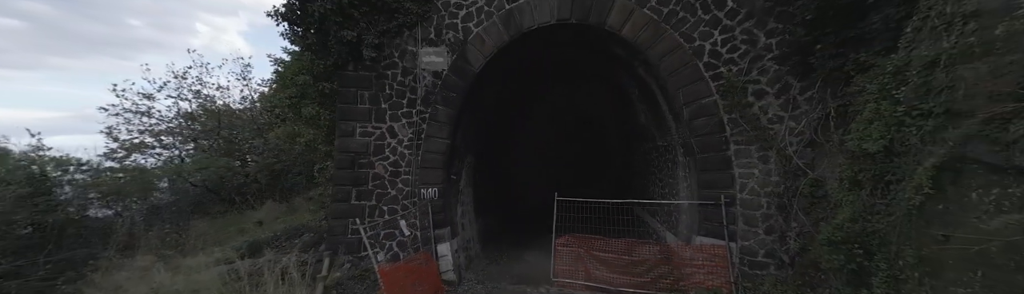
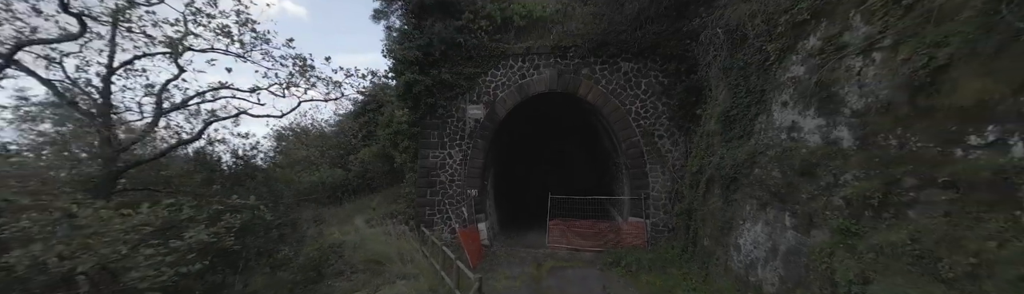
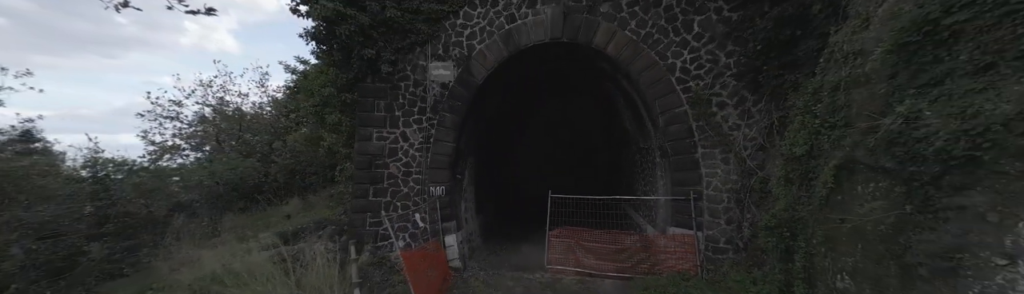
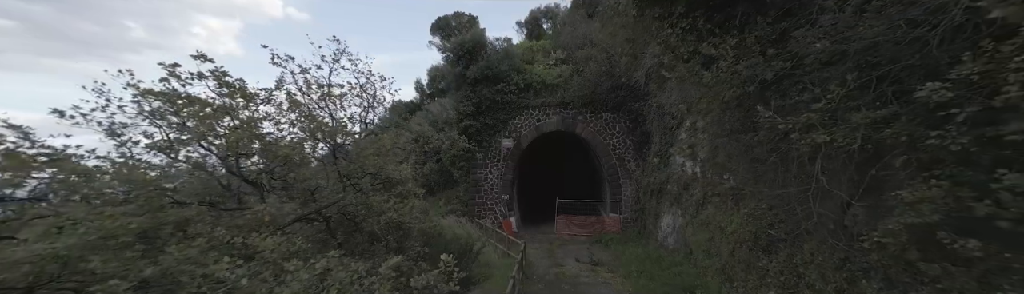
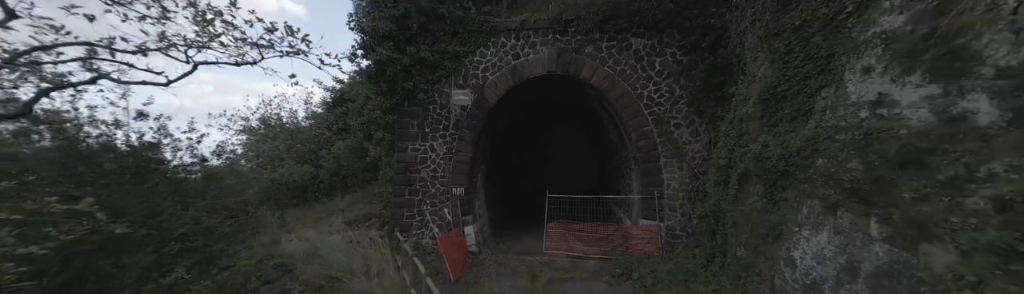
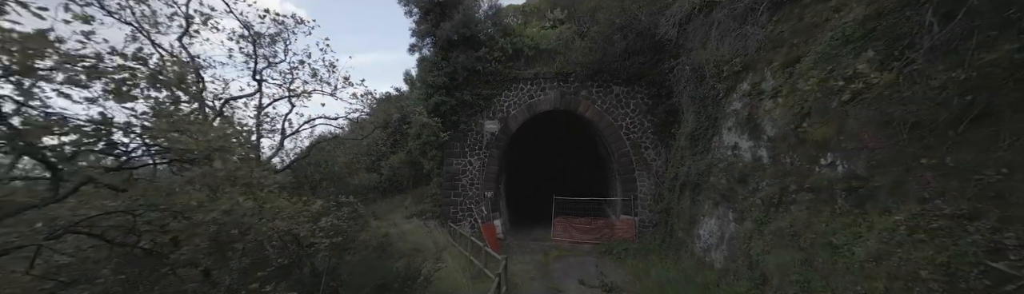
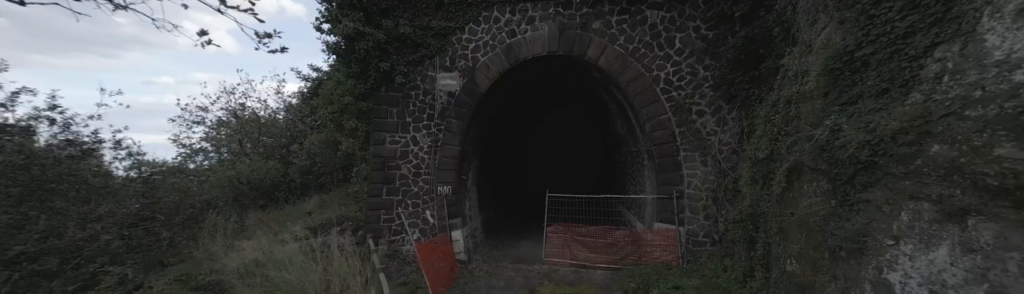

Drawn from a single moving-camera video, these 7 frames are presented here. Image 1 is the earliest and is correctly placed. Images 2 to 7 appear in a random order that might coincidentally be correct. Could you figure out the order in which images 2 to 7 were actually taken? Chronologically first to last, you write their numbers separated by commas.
3, 7, 5, 2, 6, 4
